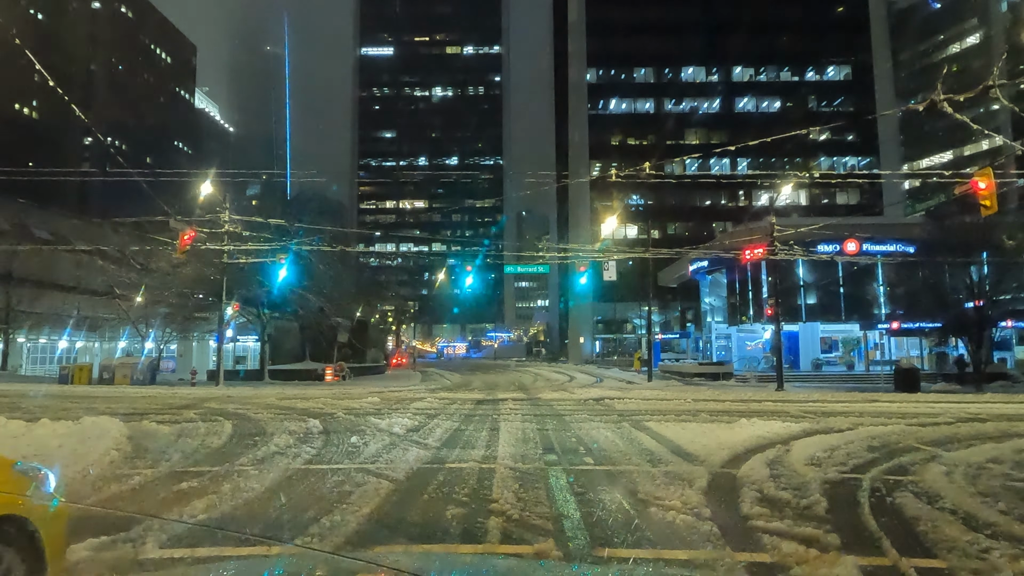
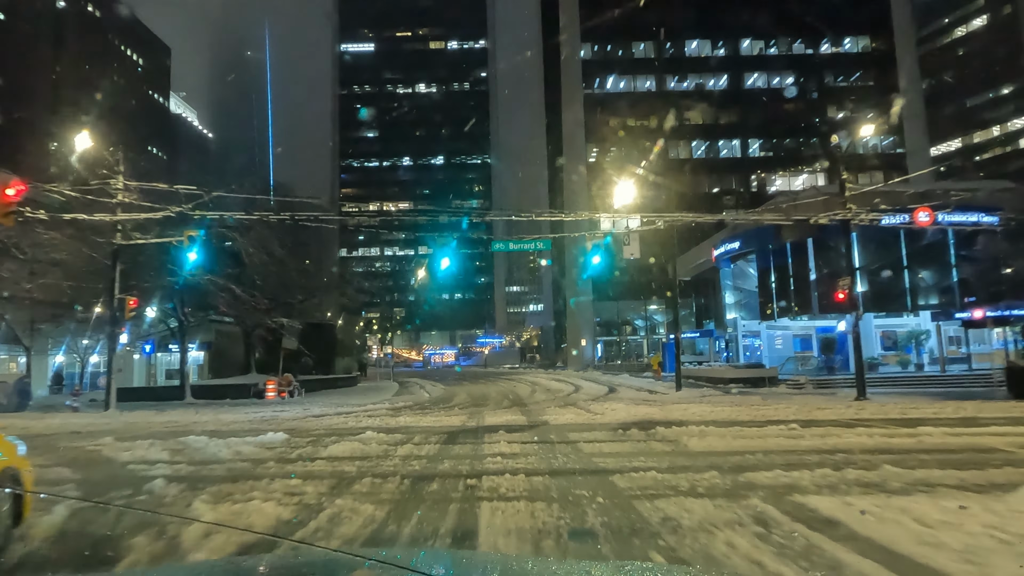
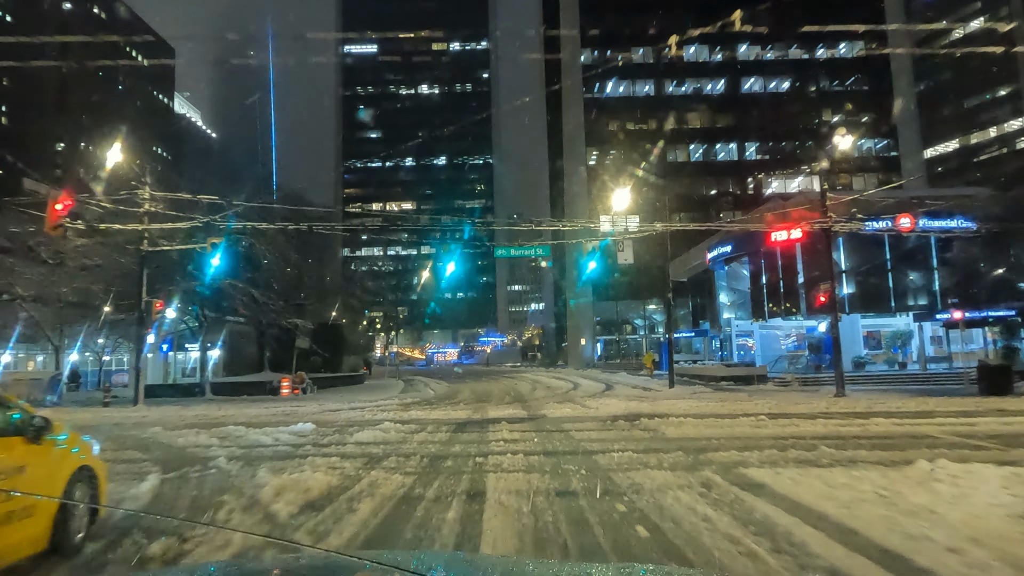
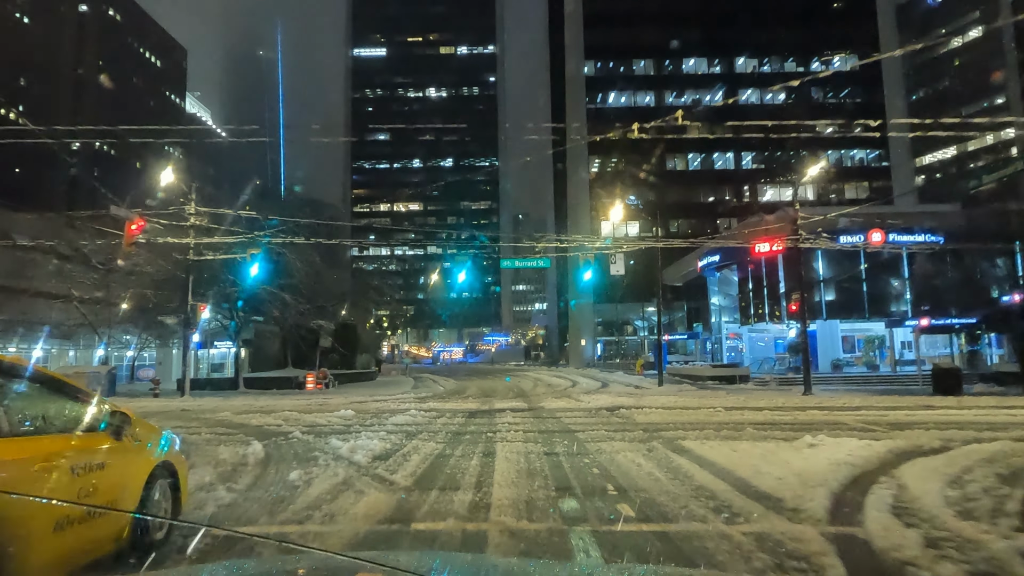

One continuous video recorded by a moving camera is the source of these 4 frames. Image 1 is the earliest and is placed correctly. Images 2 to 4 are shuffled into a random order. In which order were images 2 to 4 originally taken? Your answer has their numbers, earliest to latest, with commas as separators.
4, 3, 2
